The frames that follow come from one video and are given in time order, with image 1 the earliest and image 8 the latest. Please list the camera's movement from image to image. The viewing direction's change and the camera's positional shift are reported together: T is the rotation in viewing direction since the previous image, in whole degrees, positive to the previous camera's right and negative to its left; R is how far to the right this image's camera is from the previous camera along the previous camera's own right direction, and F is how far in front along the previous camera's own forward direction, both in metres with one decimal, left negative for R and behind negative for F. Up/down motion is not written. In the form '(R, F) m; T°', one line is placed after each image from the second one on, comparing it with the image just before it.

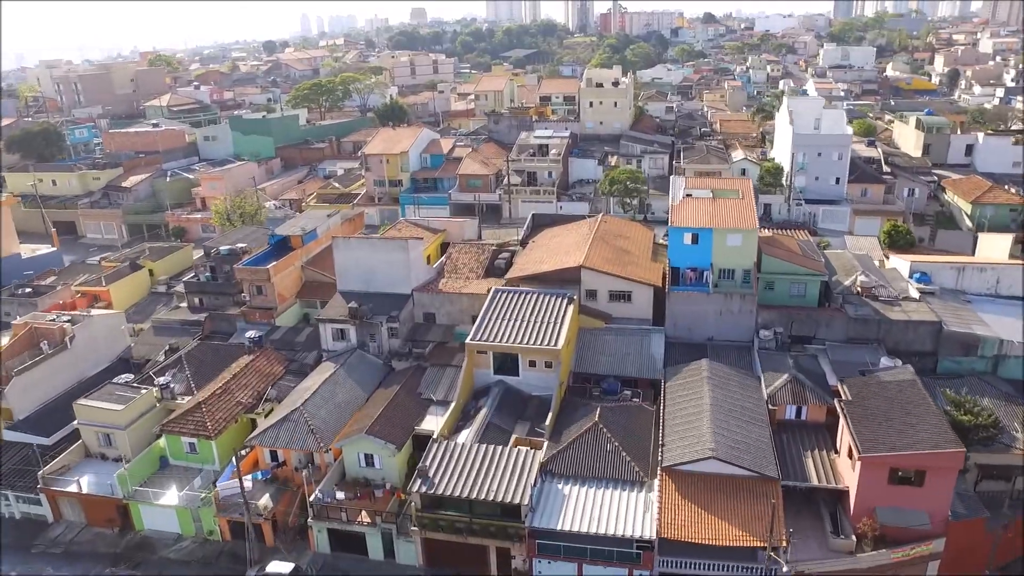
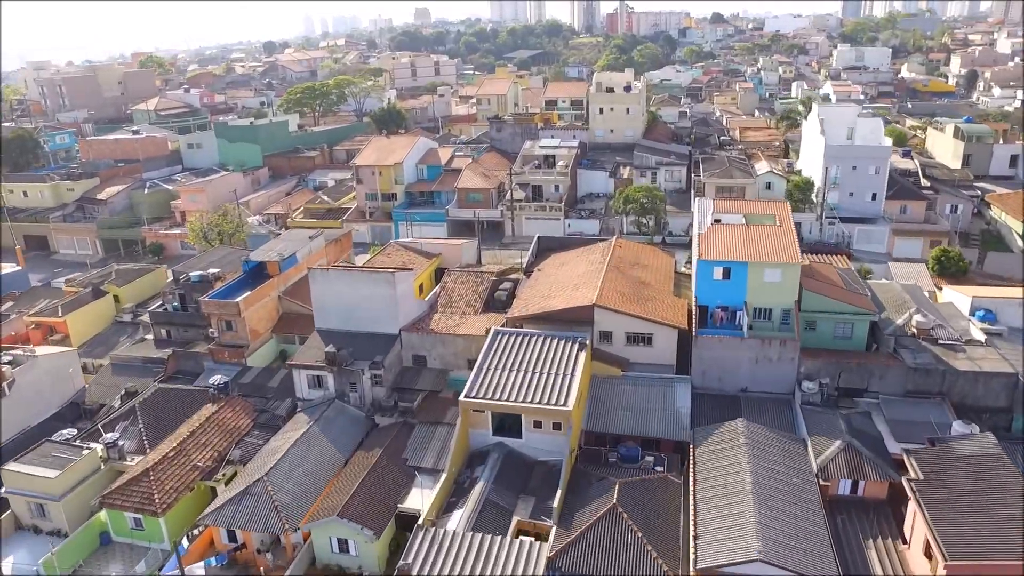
(+0.1, +3.9) m; 0°
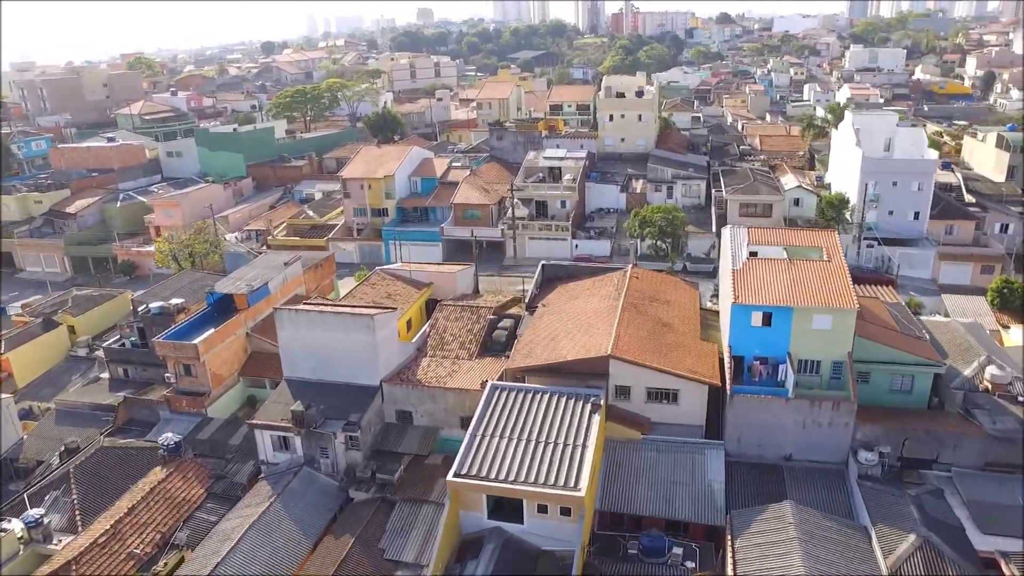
(+0.1, +3.9) m; 0°
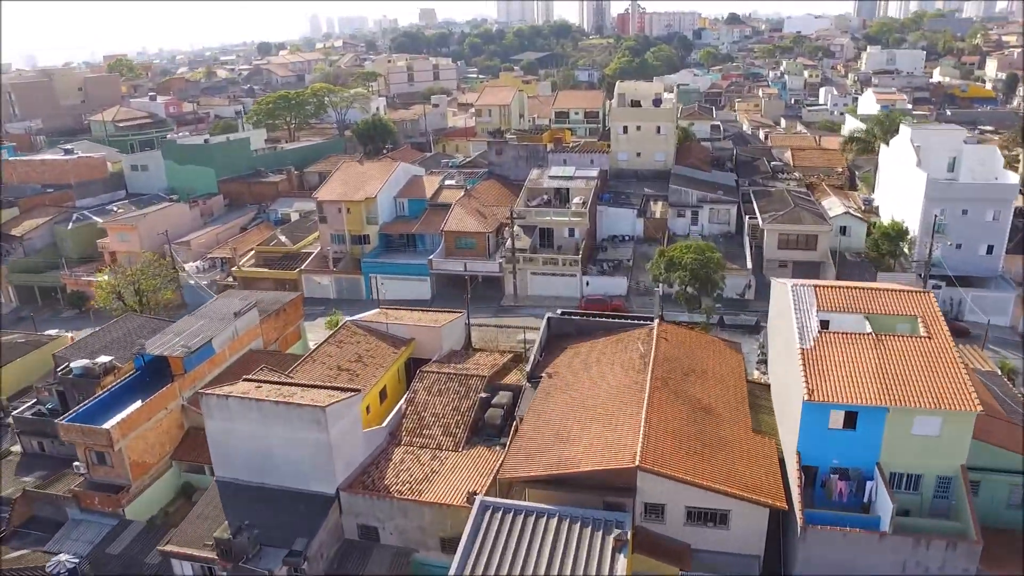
(+0.1, +5.3) m; 0°
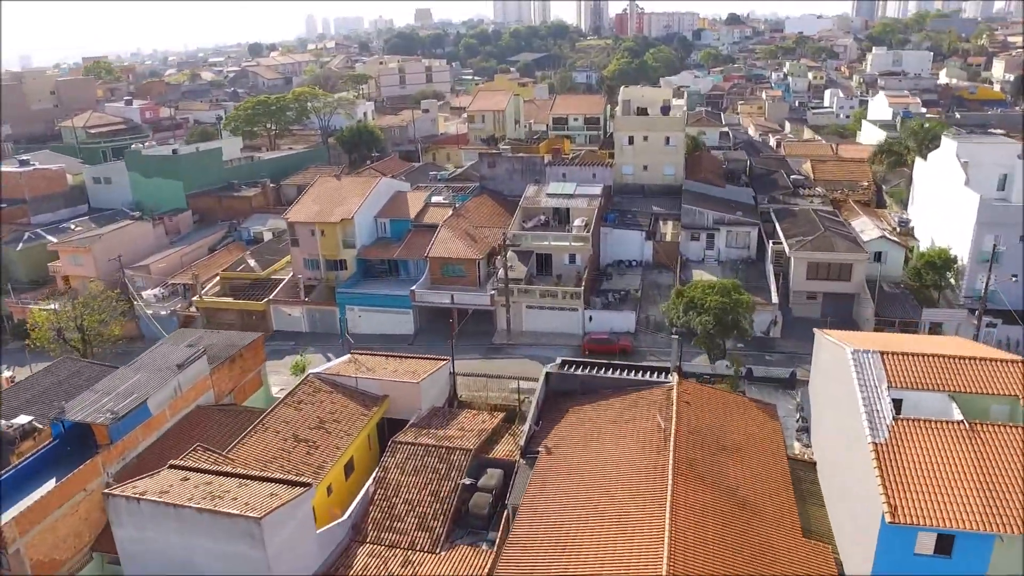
(+0.1, +3.7) m; 0°
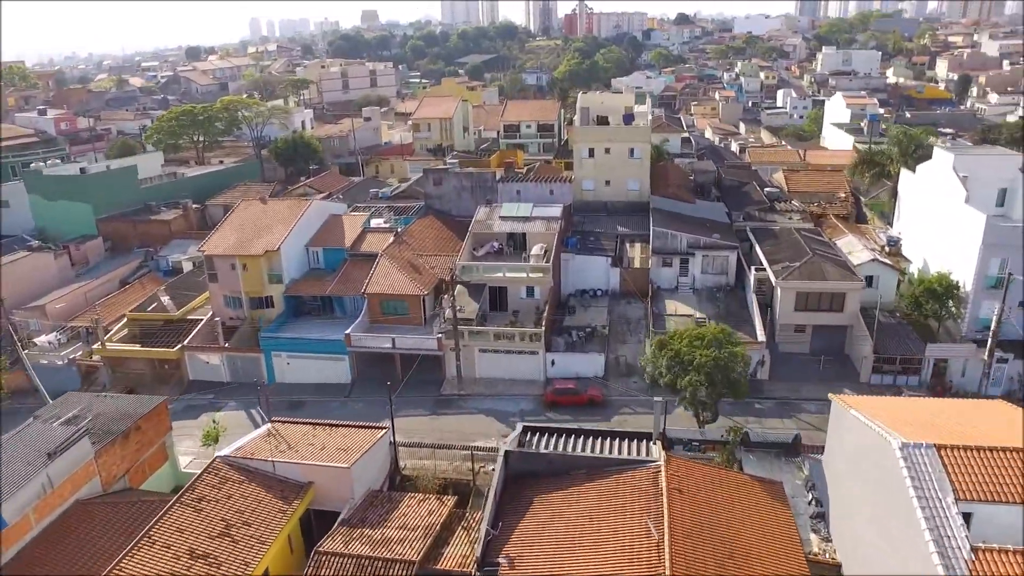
(+0.1, +3.6) m; +3°
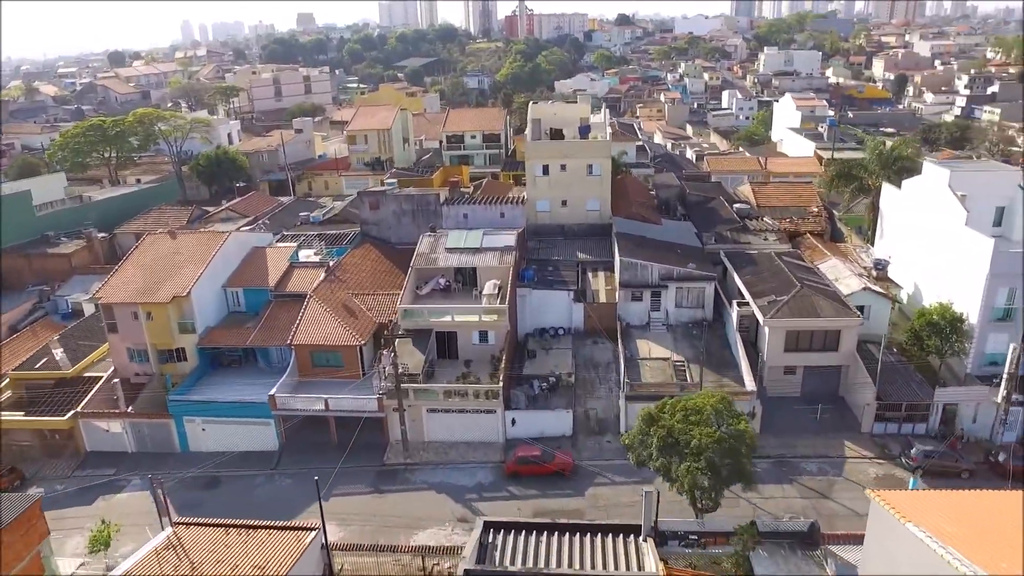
(-0.1, +3.4) m; +4°
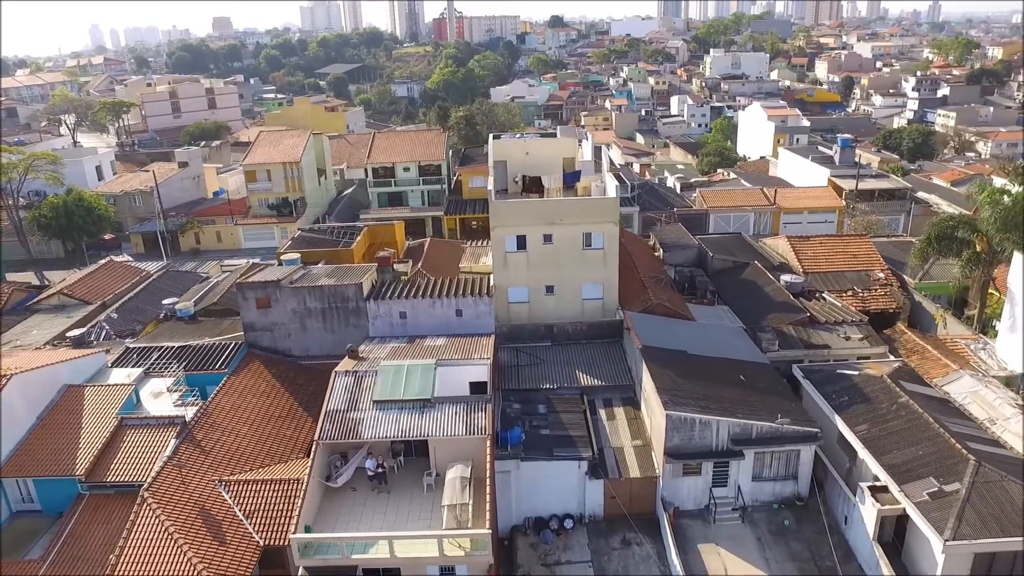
(-0.7, +9.8) m; +5°
